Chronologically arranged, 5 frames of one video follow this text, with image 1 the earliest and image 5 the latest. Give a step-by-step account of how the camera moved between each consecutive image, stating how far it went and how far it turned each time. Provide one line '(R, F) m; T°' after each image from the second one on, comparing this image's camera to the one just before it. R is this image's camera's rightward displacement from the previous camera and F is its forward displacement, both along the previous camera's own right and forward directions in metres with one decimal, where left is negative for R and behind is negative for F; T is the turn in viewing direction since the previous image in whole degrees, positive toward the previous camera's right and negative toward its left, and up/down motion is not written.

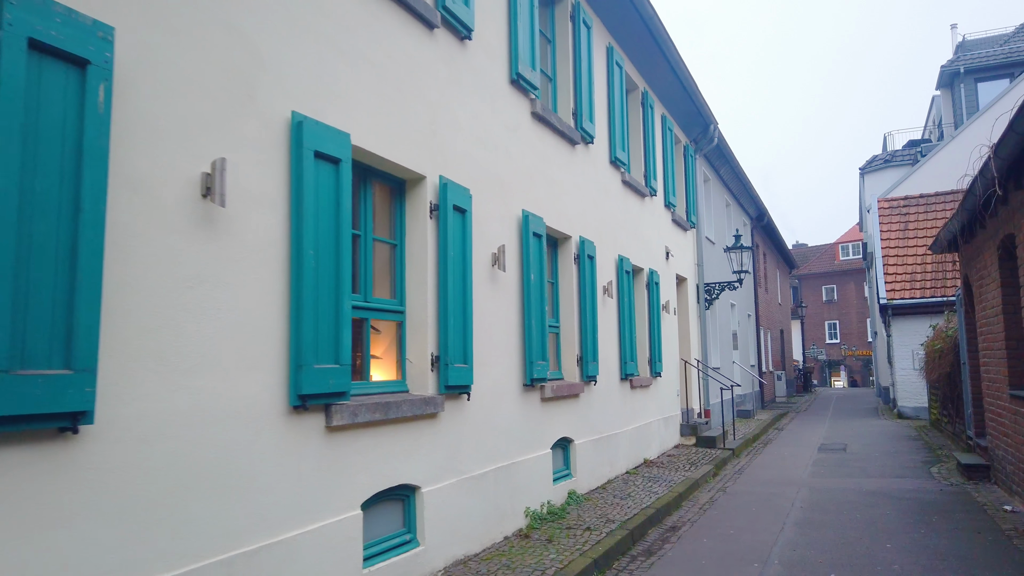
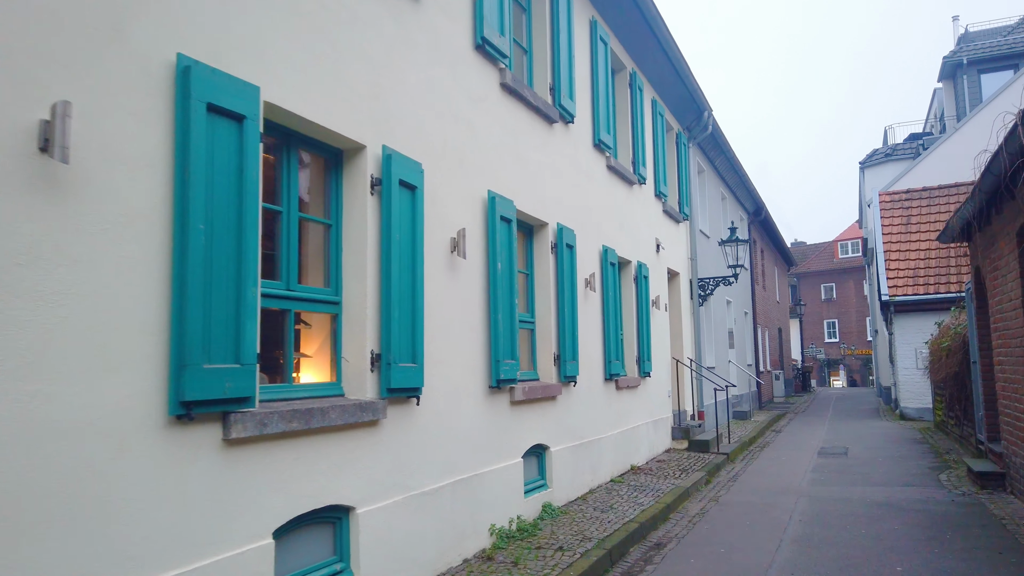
(+0.3, +0.8) m; 0°
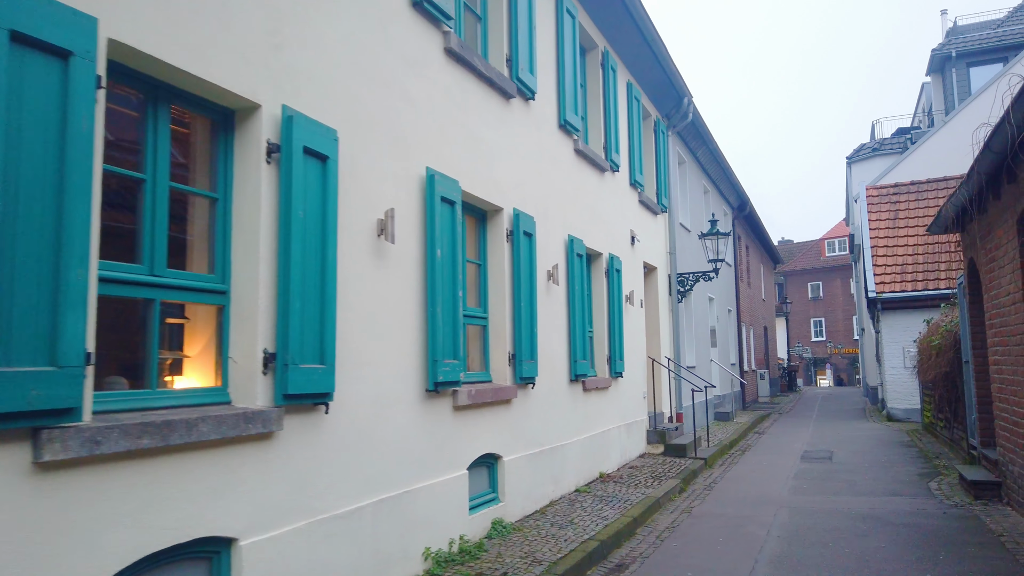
(+0.3, +0.7) m; +1°
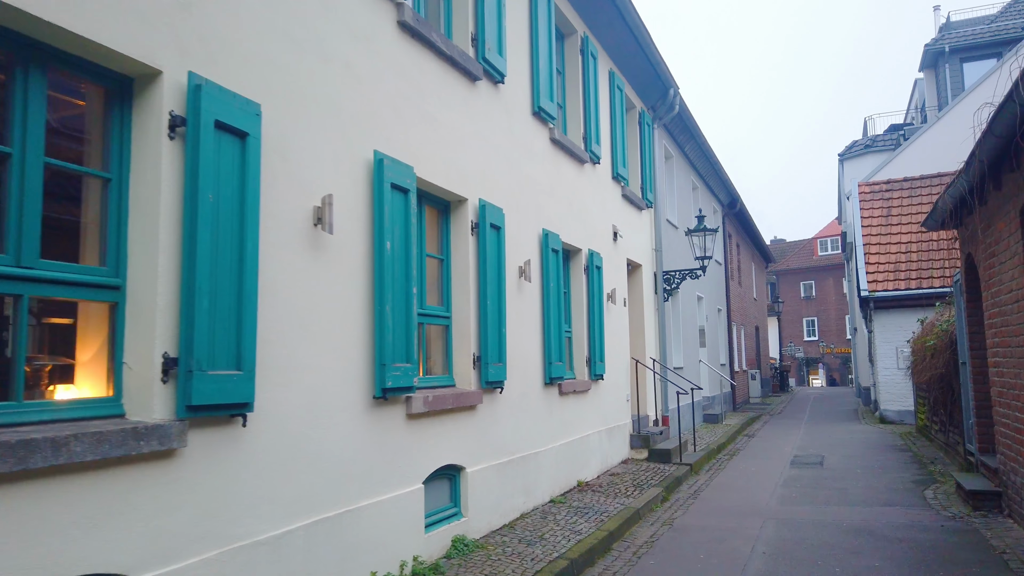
(+0.2, +0.5) m; 0°
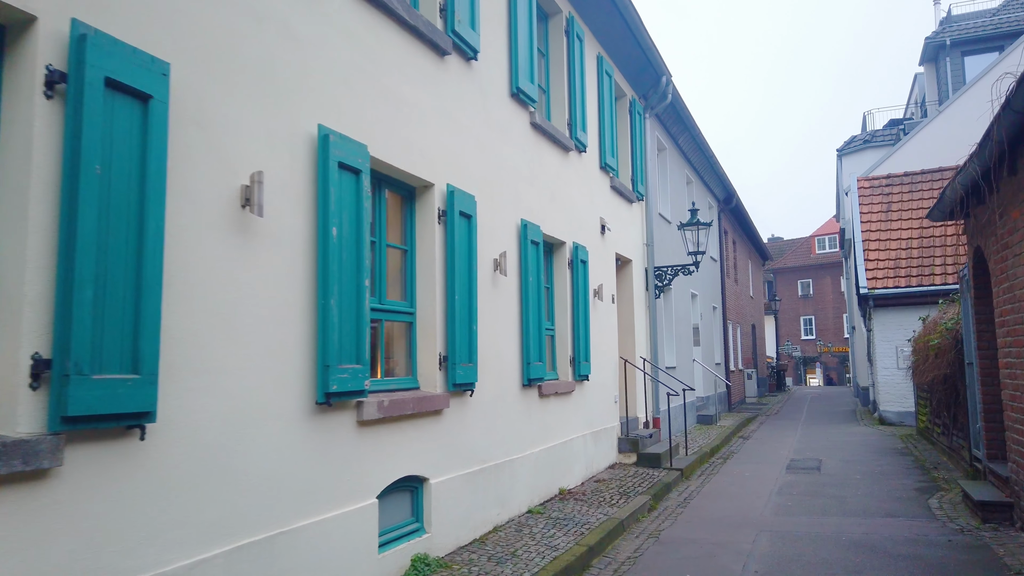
(+0.2, +0.6) m; 0°
